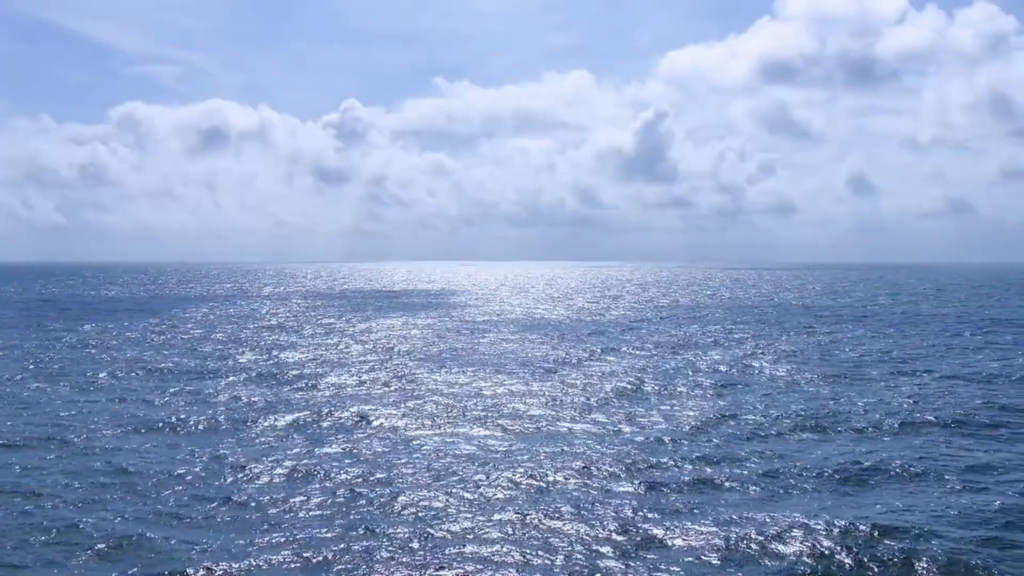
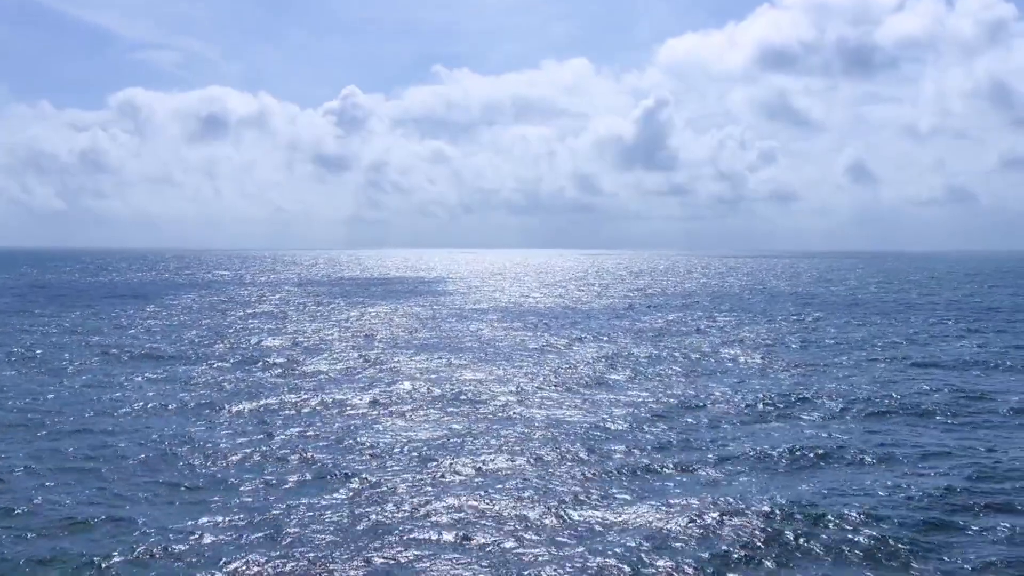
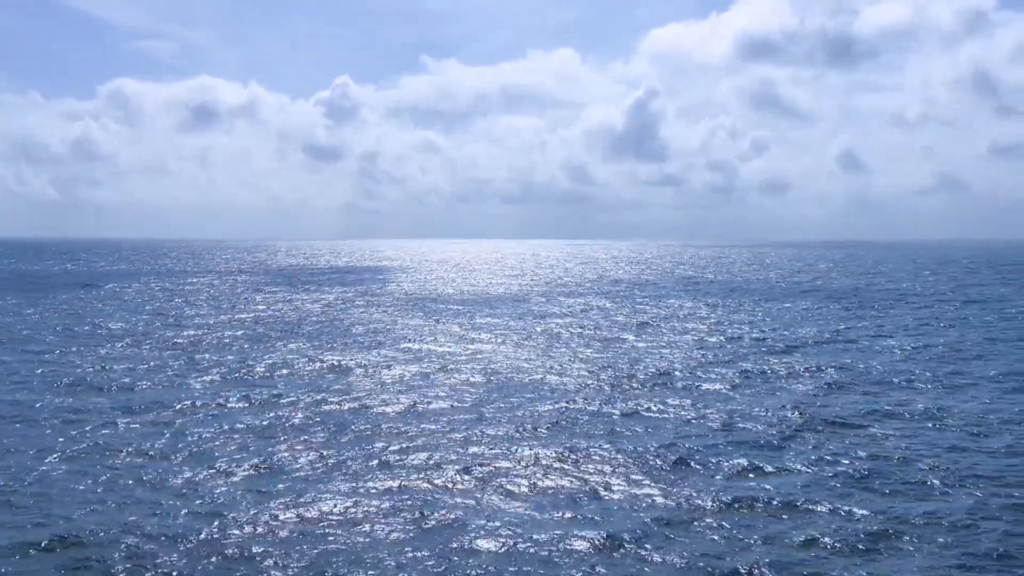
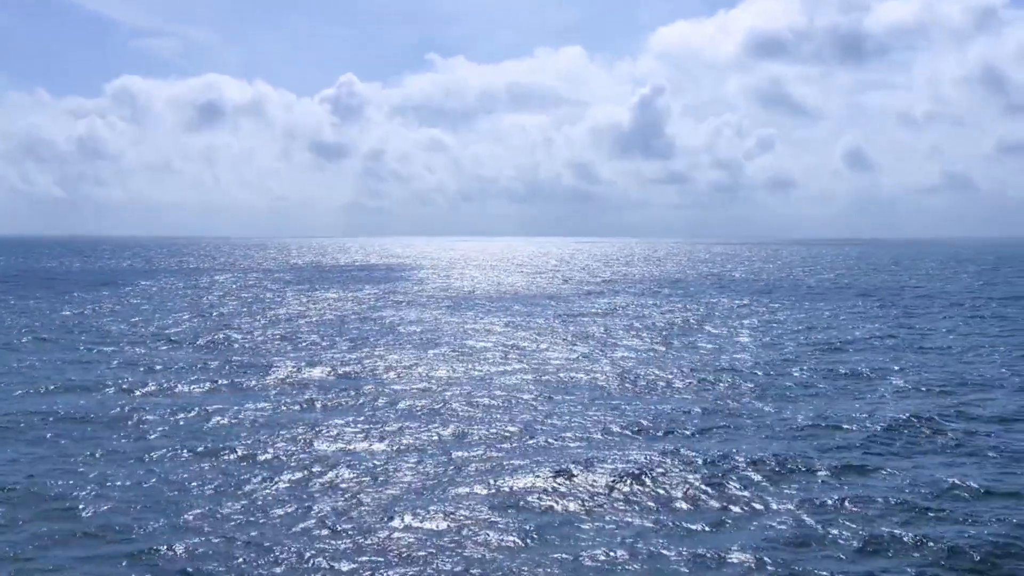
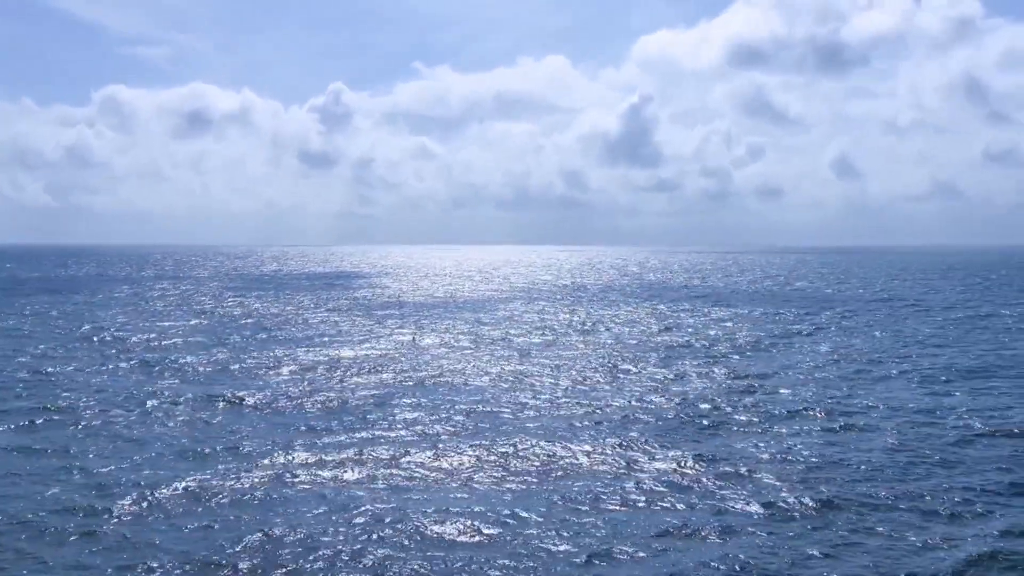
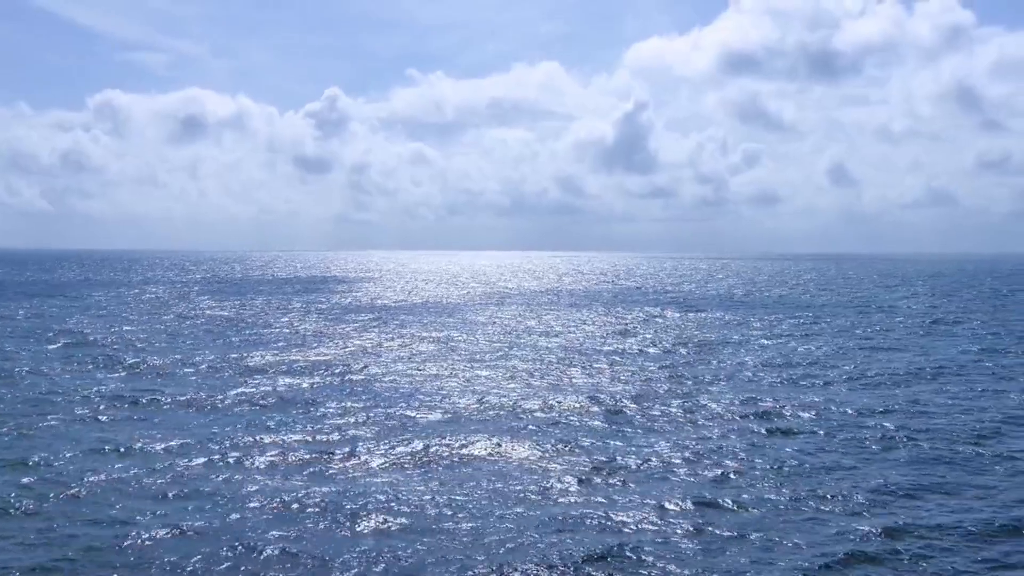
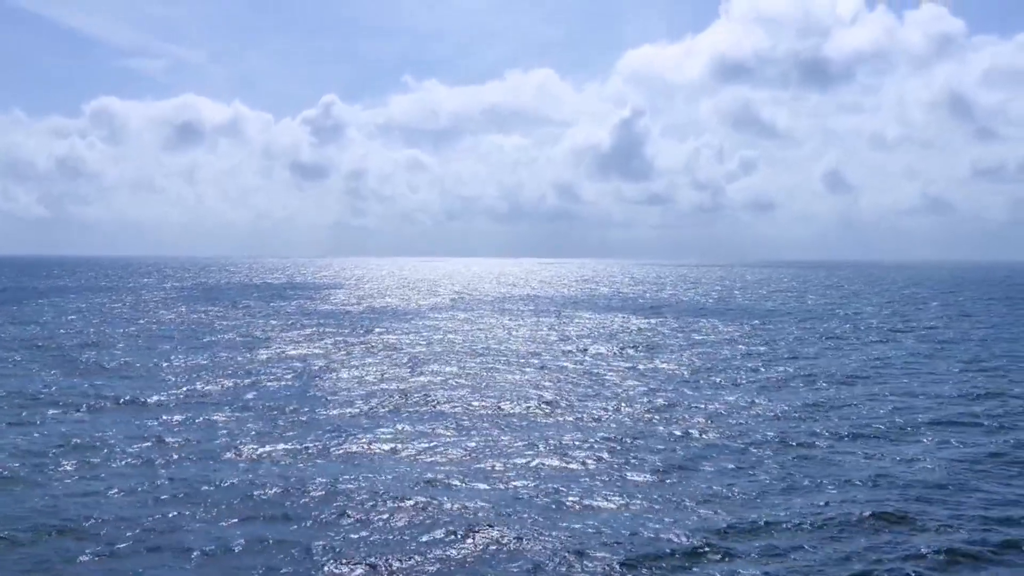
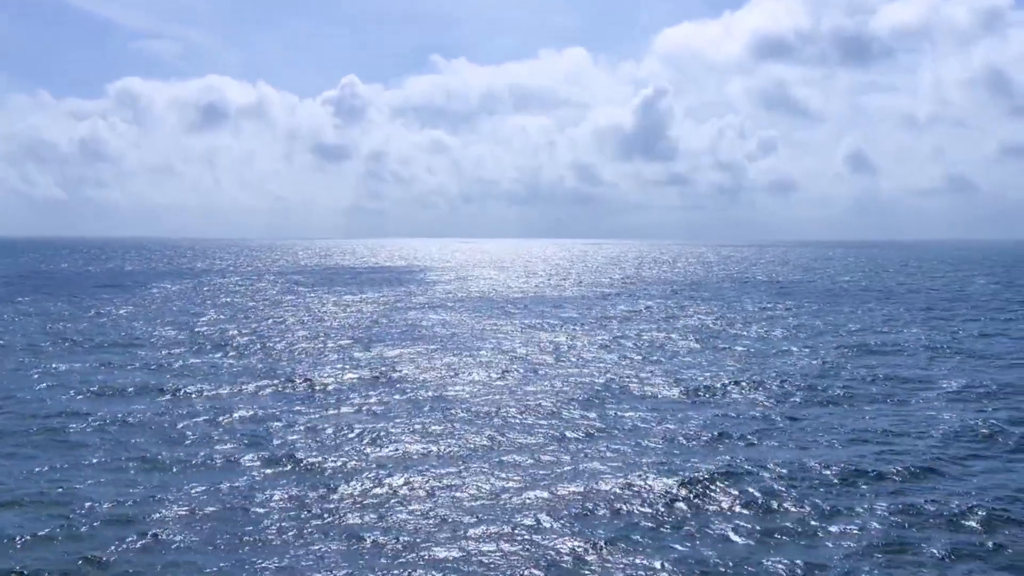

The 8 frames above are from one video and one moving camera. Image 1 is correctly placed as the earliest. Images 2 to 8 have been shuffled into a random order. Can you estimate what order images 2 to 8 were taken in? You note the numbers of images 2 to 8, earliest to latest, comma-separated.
2, 8, 4, 3, 5, 6, 7
